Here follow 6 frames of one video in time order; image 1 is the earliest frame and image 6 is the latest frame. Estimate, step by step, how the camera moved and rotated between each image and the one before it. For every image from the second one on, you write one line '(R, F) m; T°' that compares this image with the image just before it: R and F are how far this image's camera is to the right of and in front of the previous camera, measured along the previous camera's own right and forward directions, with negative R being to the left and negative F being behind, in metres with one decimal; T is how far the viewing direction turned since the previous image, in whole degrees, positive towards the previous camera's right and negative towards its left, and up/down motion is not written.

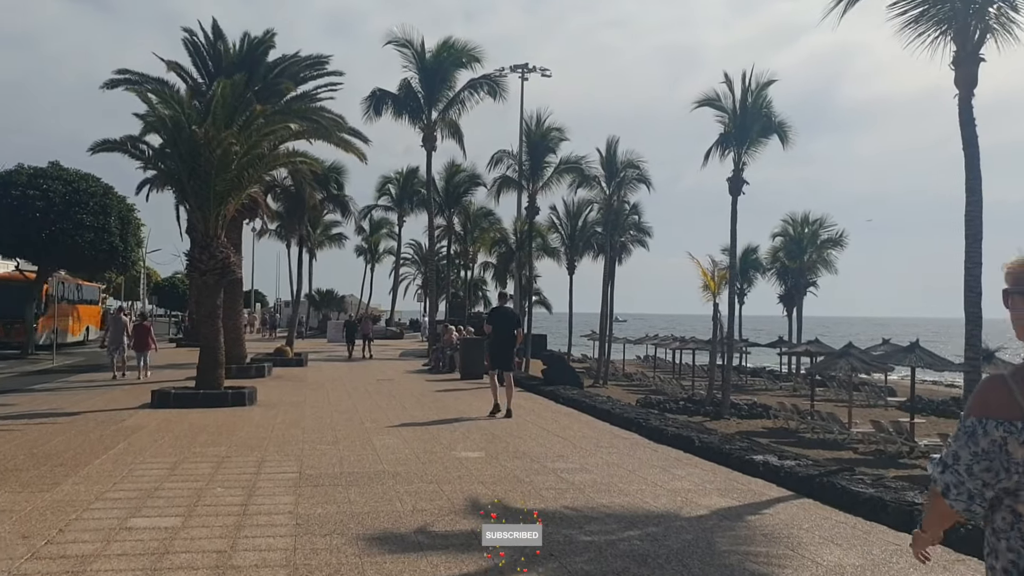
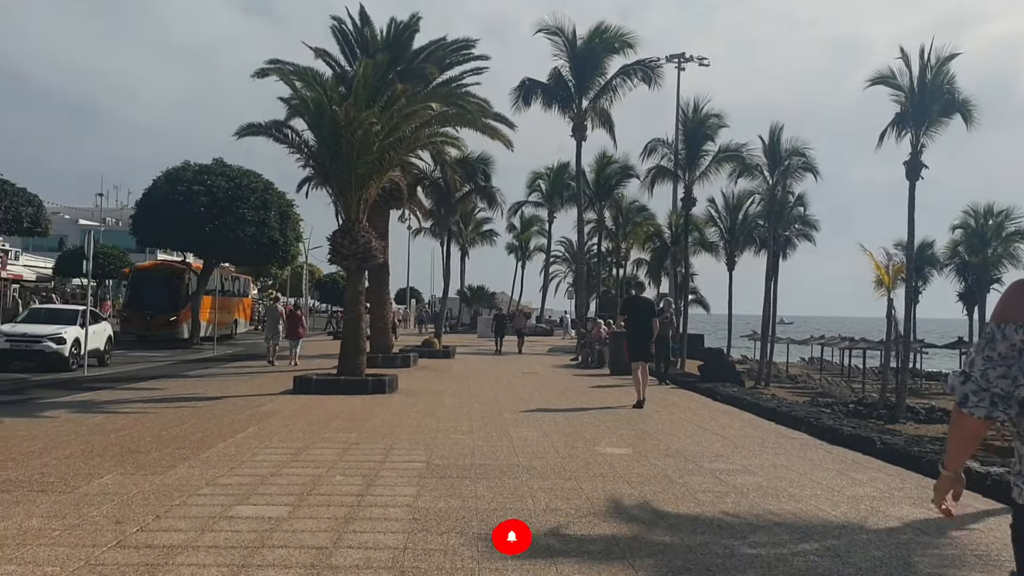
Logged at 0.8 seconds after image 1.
(0.0, +1.1) m; -10°
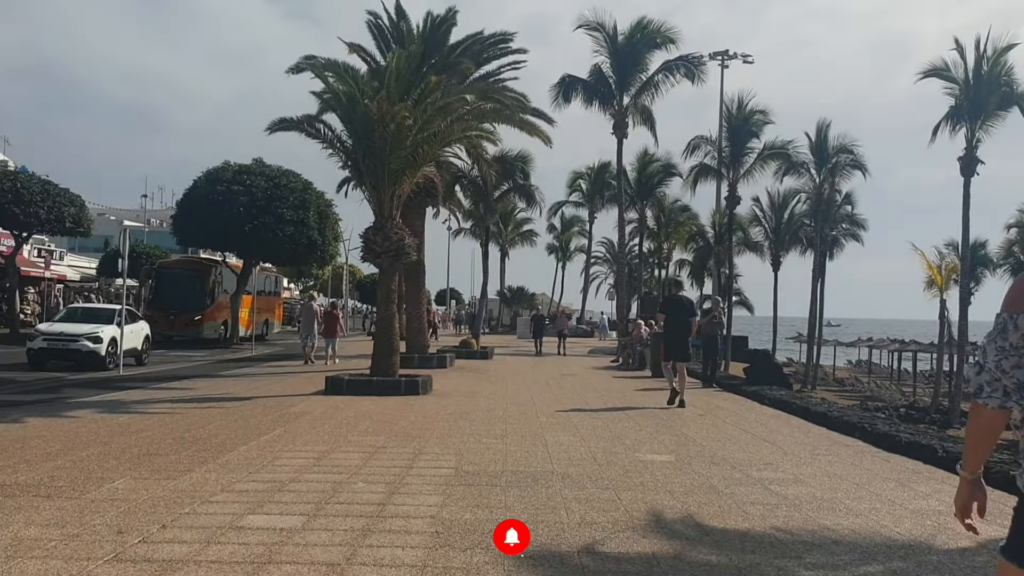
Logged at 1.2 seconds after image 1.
(+0.1, +0.5) m; -3°
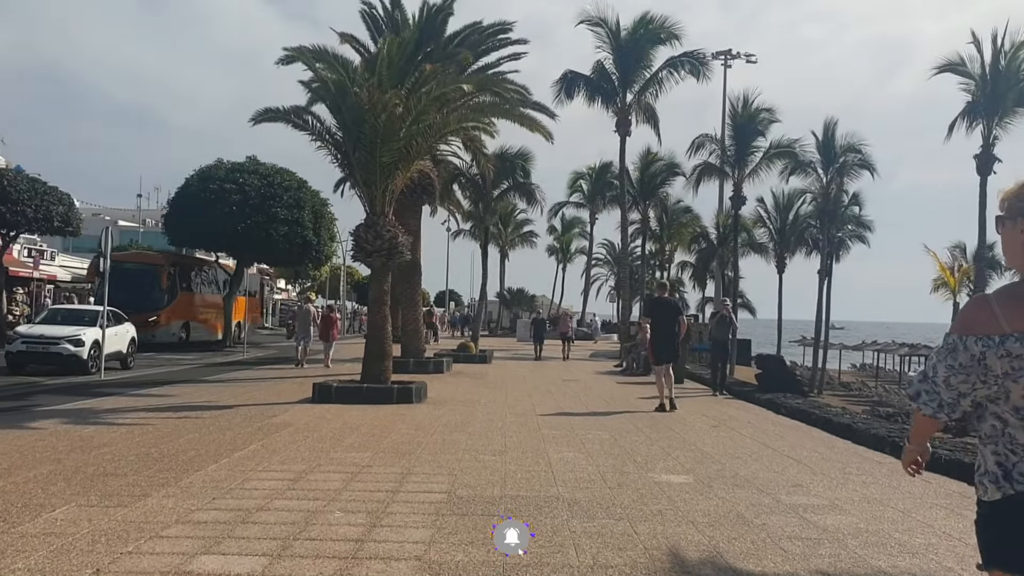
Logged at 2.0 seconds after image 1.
(0.0, +0.9) m; 0°
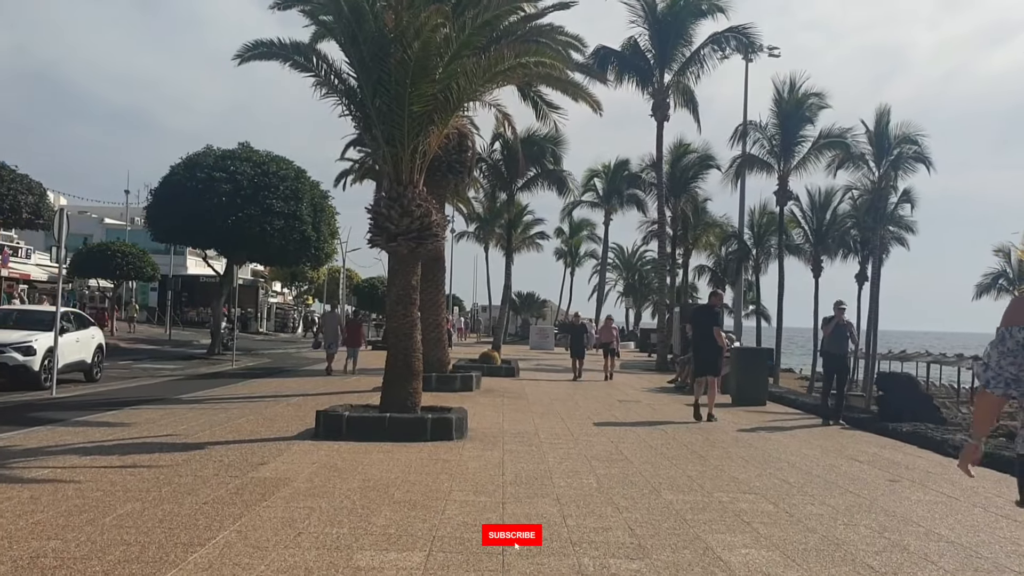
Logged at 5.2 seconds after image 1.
(-0.9, +3.7) m; 0°
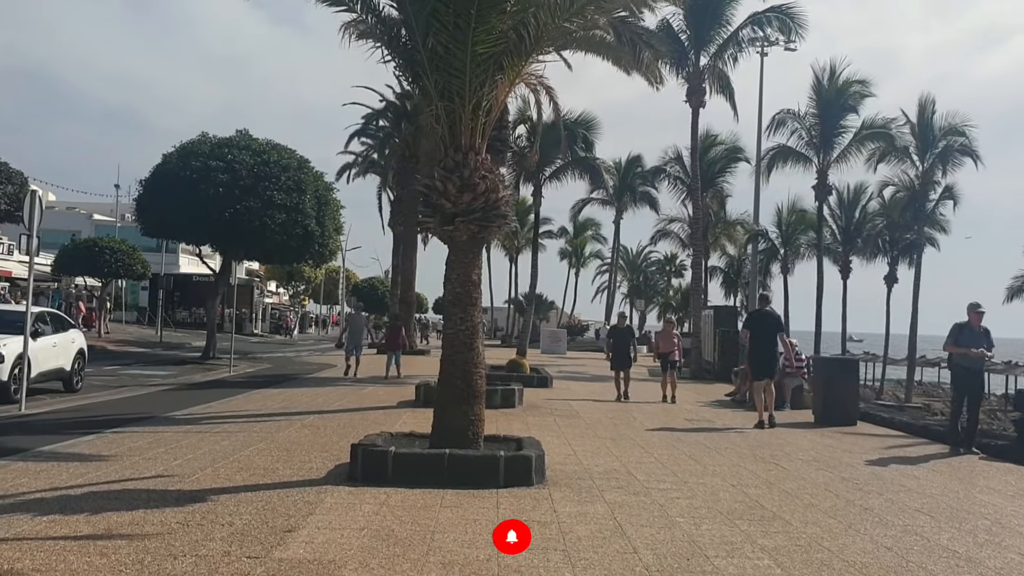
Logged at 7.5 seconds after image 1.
(-0.9, +2.4) m; 0°
